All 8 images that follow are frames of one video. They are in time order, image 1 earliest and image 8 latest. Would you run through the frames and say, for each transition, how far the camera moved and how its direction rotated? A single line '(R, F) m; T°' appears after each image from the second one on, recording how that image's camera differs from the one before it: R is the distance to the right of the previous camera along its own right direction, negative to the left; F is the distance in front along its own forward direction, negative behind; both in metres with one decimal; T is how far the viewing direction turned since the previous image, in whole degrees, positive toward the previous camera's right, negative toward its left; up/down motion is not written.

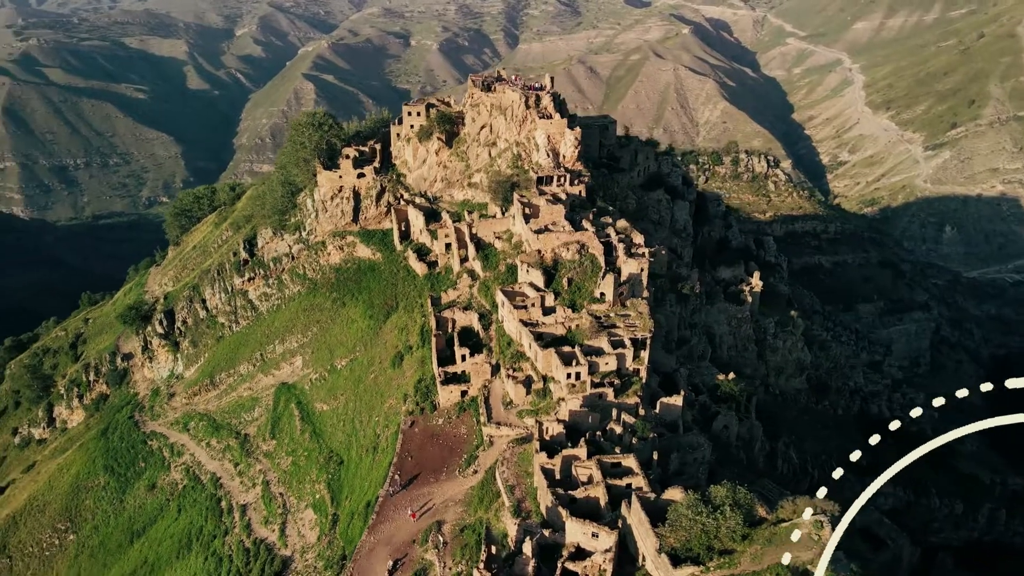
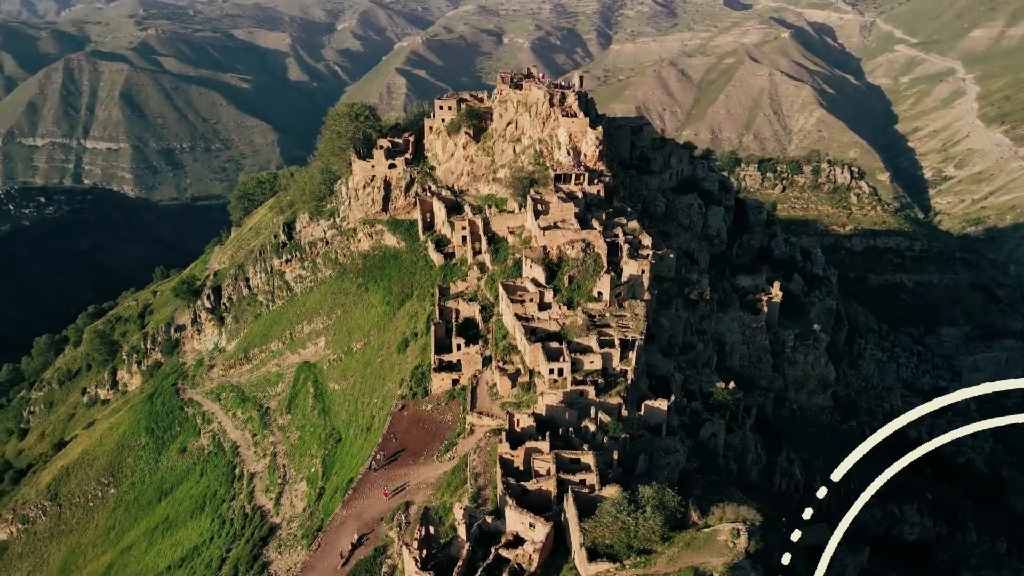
(+5.4, -0.4) m; -6°
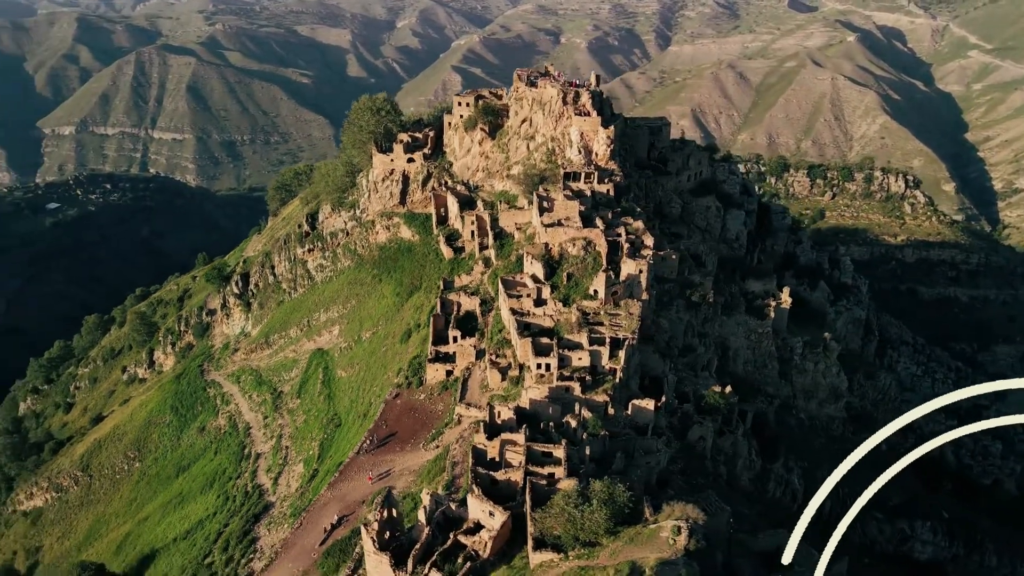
(+3.5, -0.4) m; -4°
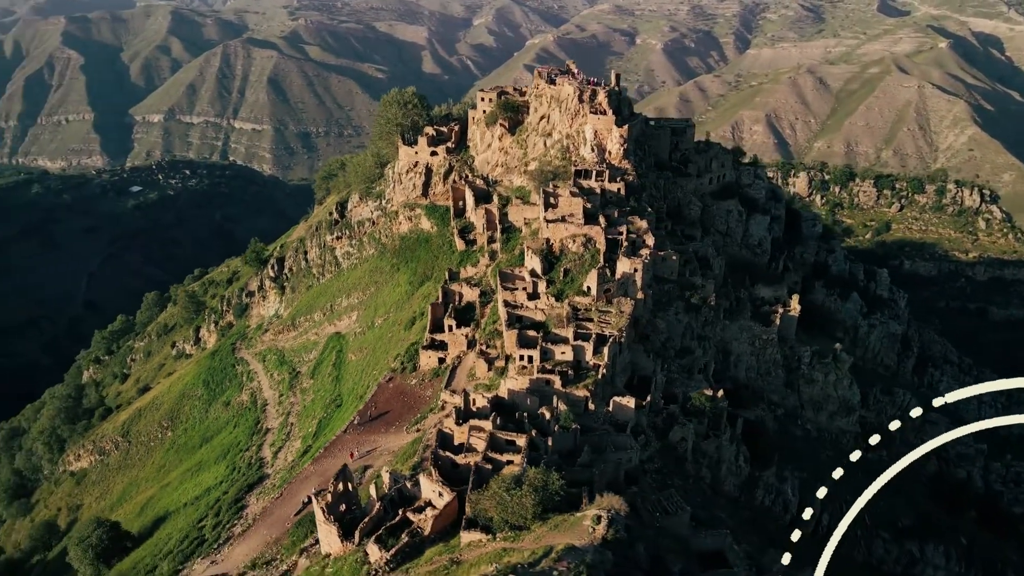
(+4.7, -0.6) m; -5°
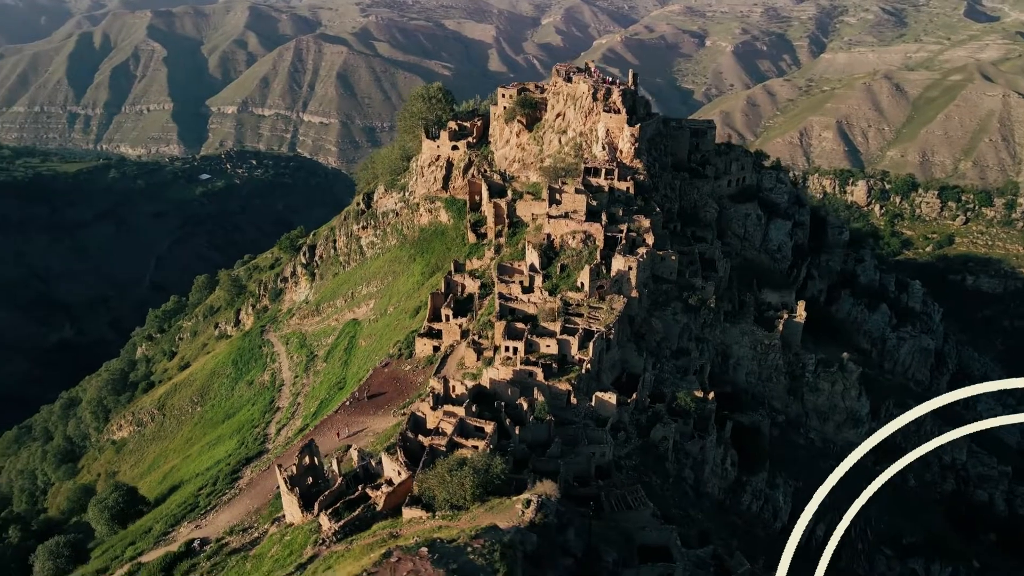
(+4.3, -0.6) m; -5°
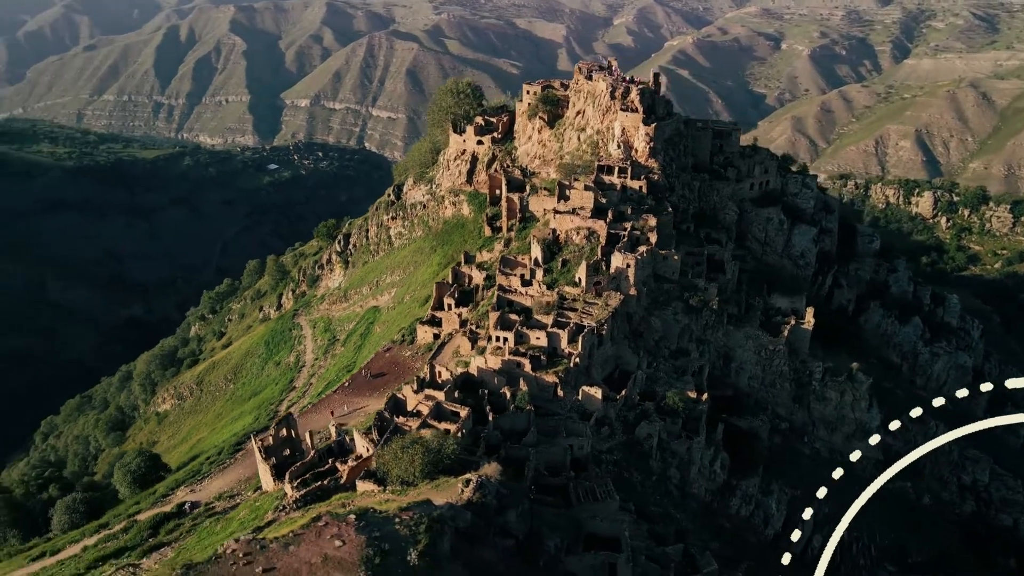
(+4.2, -0.7) m; -5°
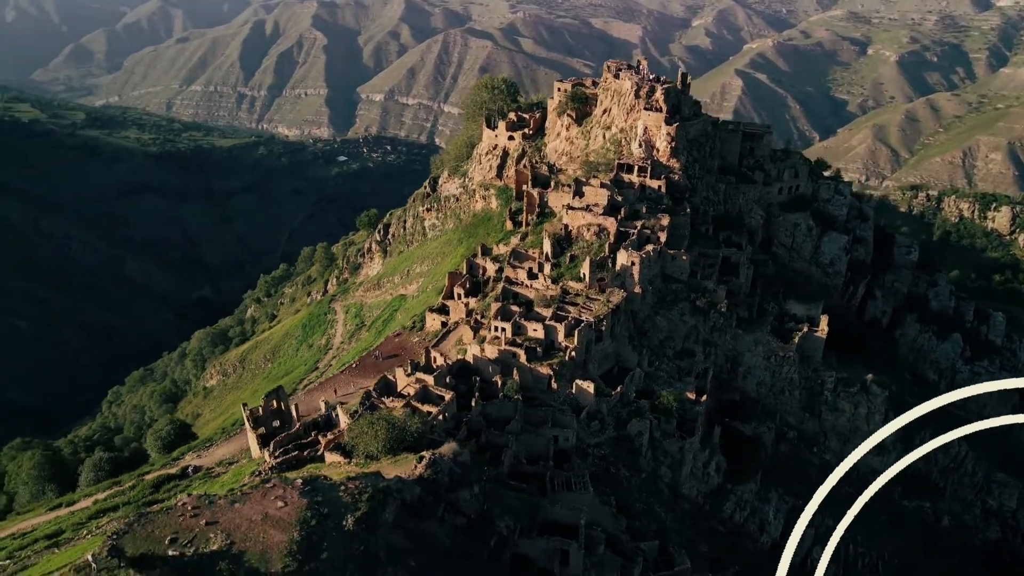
(+4.1, -0.6) m; -5°
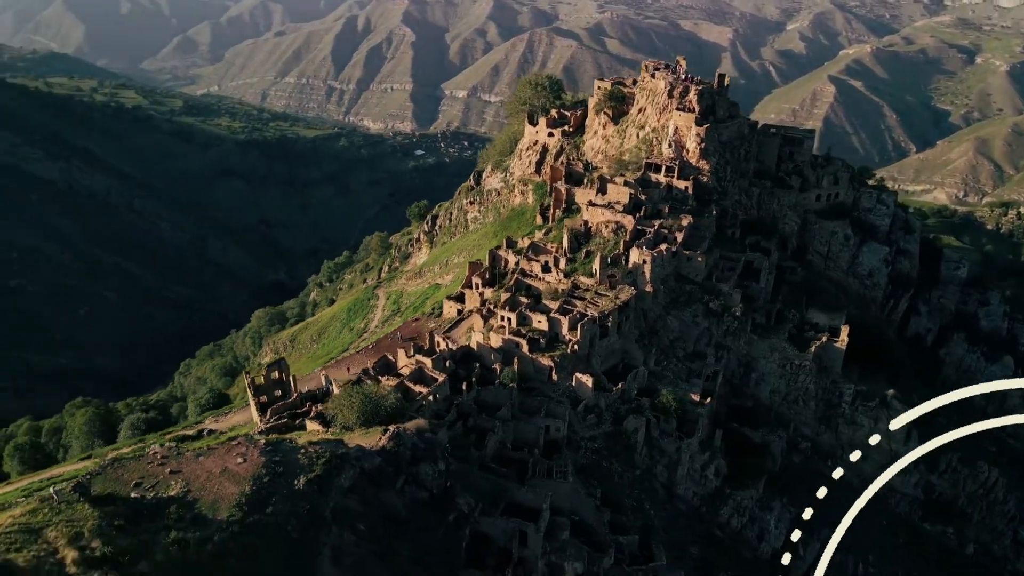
(+4.3, -0.7) m; -6°
